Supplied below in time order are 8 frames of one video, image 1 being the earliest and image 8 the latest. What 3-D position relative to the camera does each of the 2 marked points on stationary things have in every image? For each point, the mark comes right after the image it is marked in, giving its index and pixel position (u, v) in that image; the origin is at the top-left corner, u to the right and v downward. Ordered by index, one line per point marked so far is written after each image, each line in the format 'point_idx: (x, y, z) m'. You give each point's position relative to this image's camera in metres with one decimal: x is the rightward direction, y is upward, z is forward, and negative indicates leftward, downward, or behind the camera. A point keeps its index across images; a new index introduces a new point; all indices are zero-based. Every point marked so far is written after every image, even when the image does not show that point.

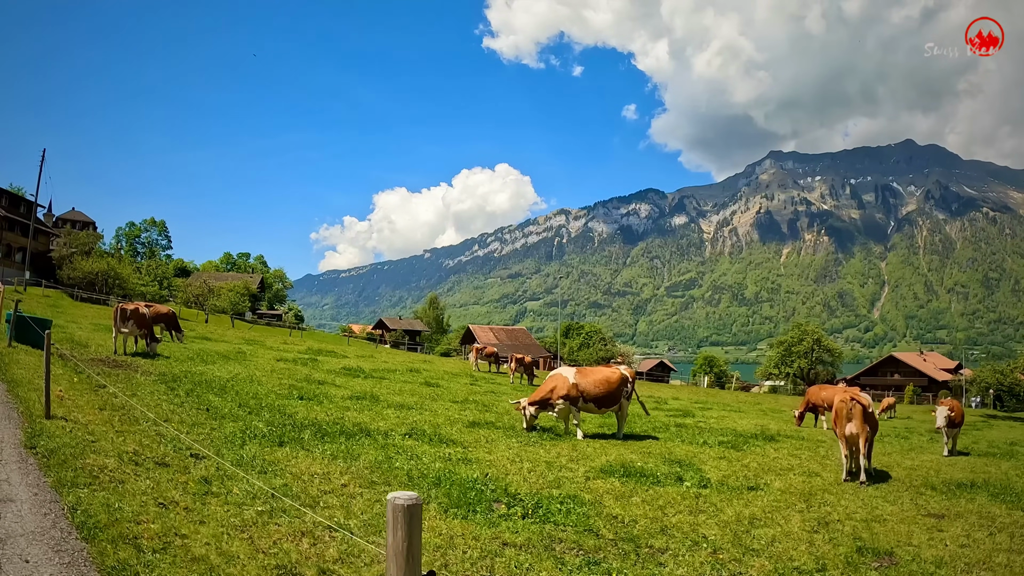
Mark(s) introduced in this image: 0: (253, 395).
0: (-8.9, -3.8, +19.8) m
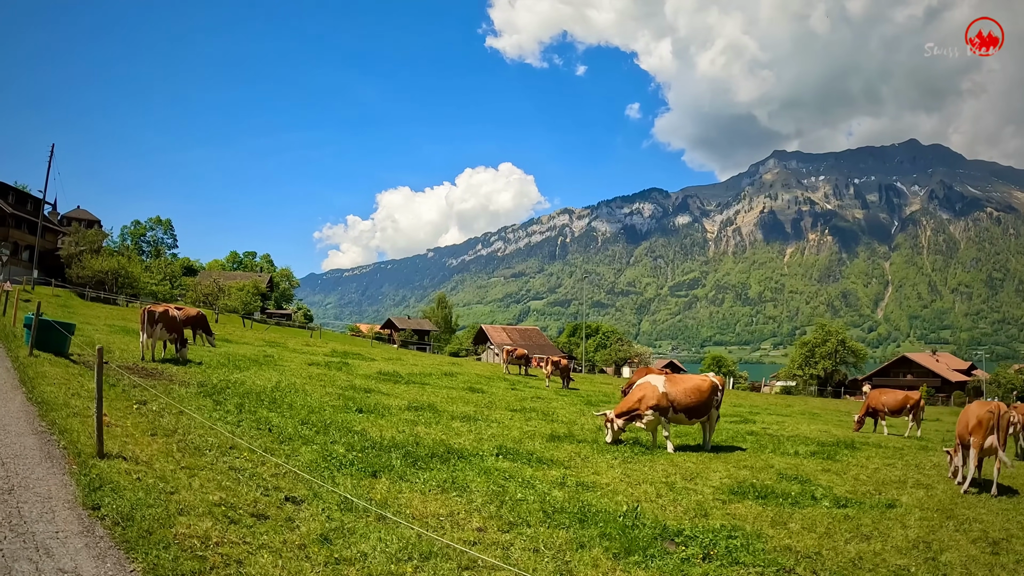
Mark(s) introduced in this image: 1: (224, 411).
0: (-6.2, -3.7, +17.4) m
1: (-7.2, -3.2, +14.5) m
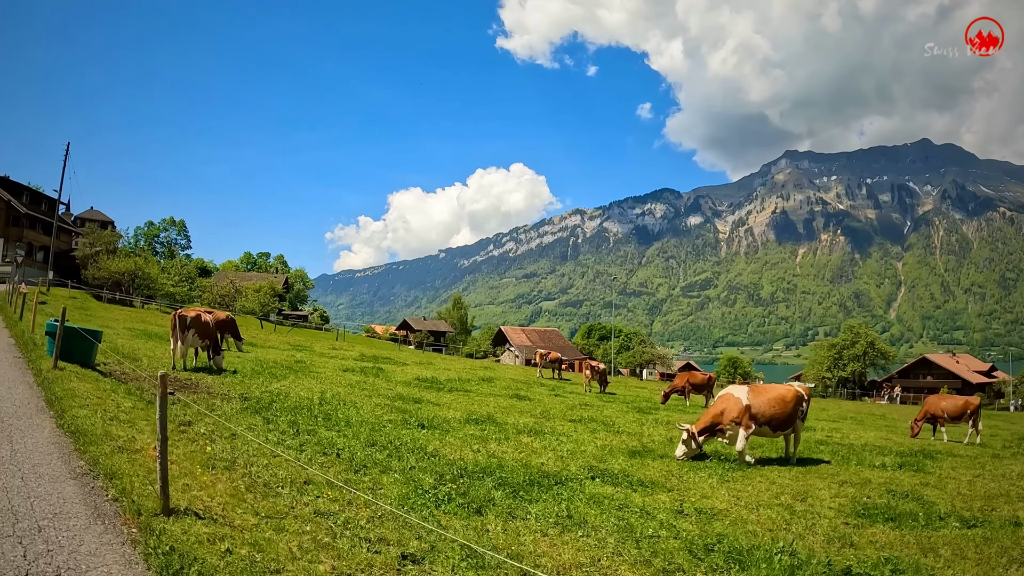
0: (-3.9, -3.7, +15.4) m
1: (-5.0, -3.2, +12.5) m
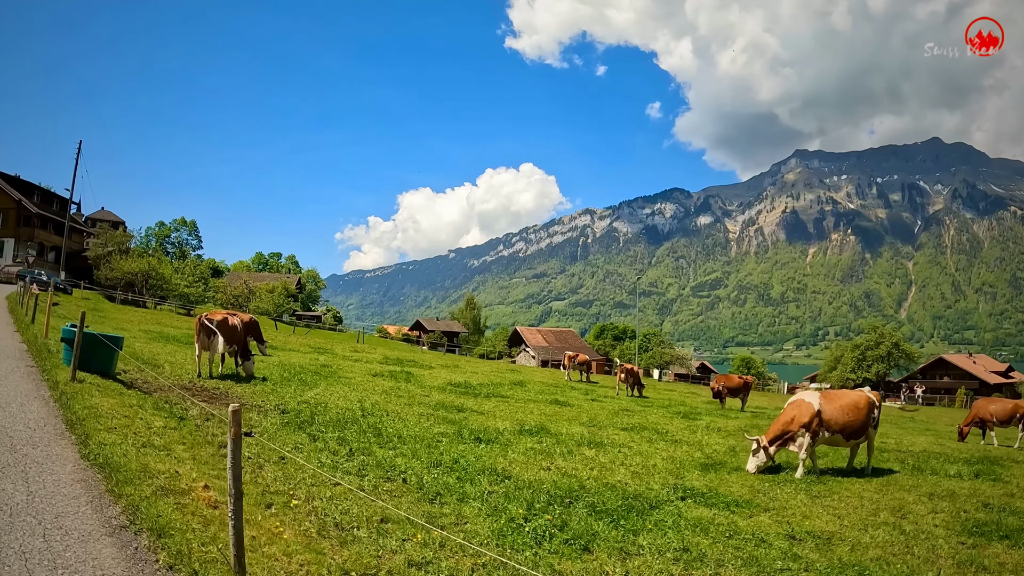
0: (-2.3, -3.6, +13.8) m
1: (-3.3, -3.1, +10.9) m
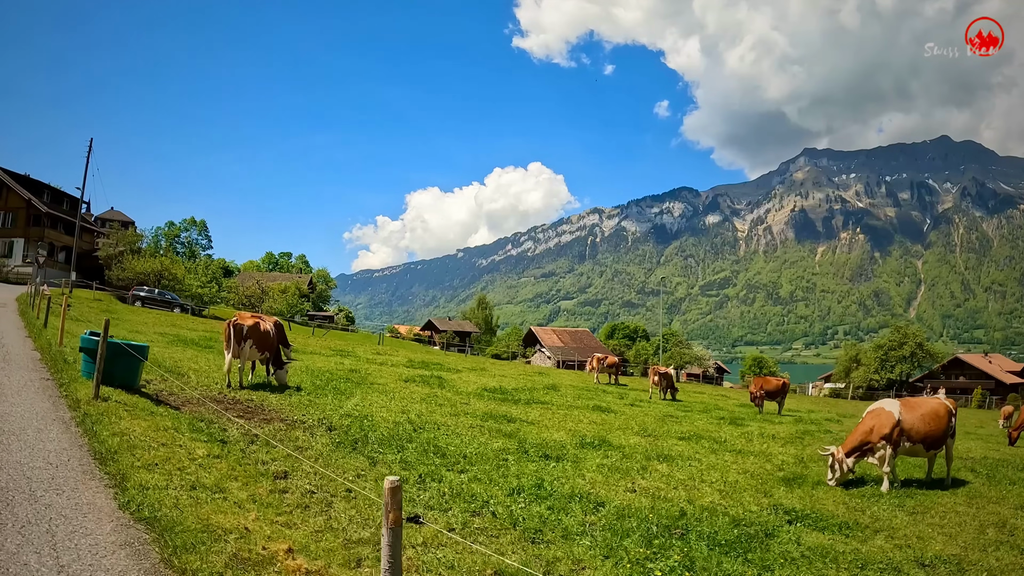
0: (-0.6, -3.6, +12.2) m
1: (-1.7, -3.1, +9.3) m
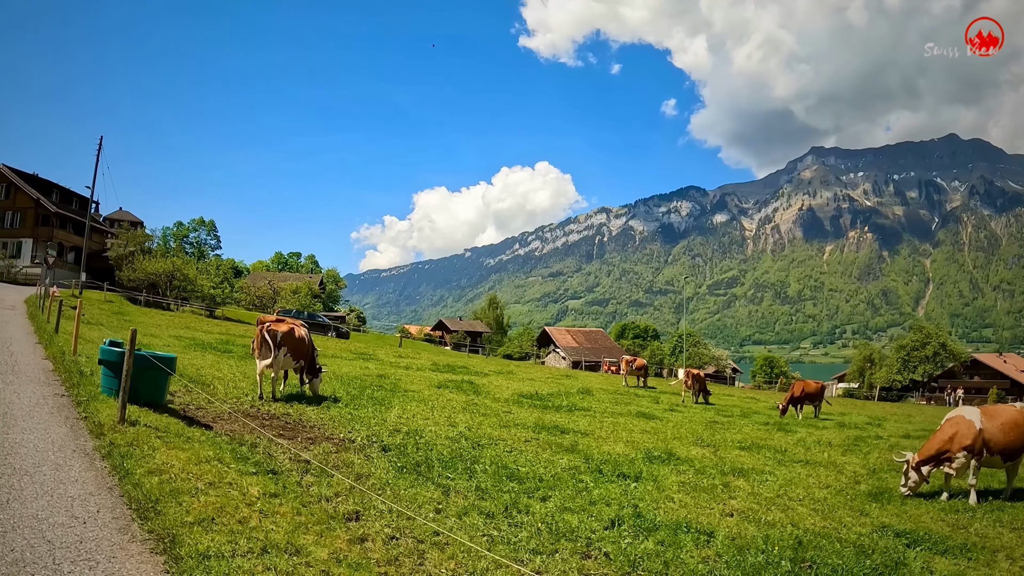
0: (+0.9, -3.6, +10.7) m
1: (-0.2, -3.1, +7.8) m
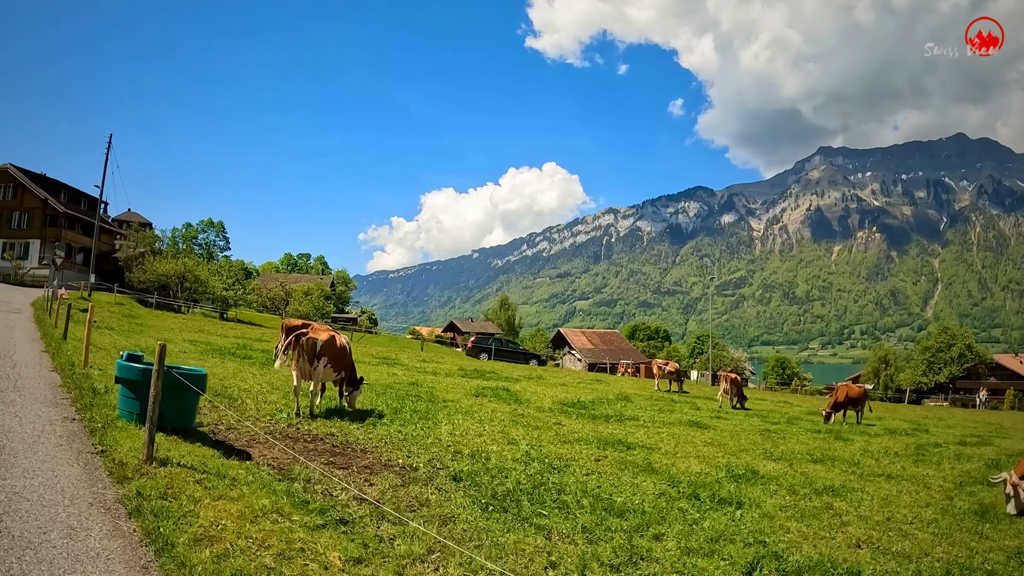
0: (+2.4, -3.6, +8.9) m
1: (+1.3, -3.1, +6.0) m
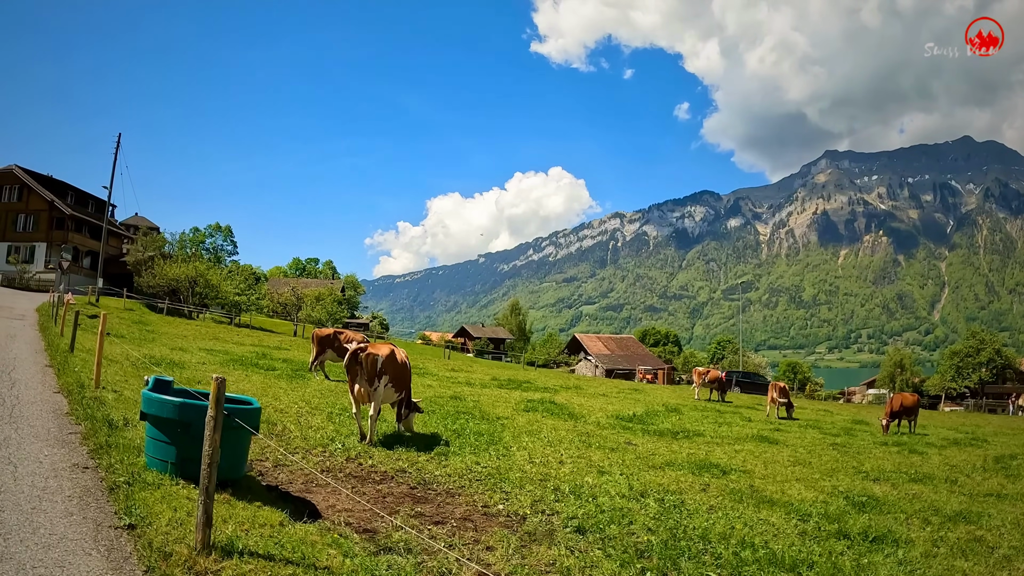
0: (+4.1, -3.6, +6.8) m
1: (+3.0, -3.0, +3.9) m
